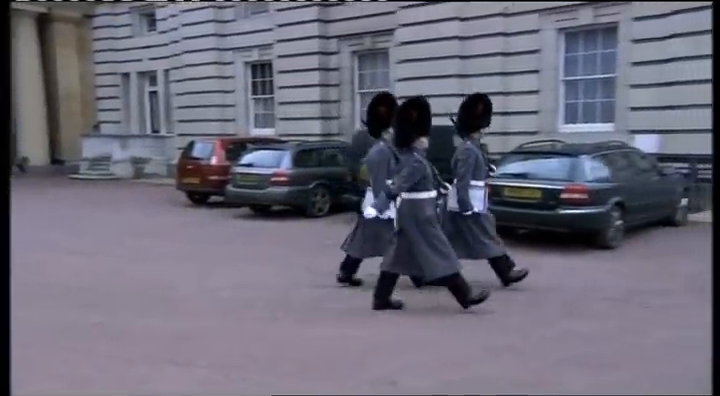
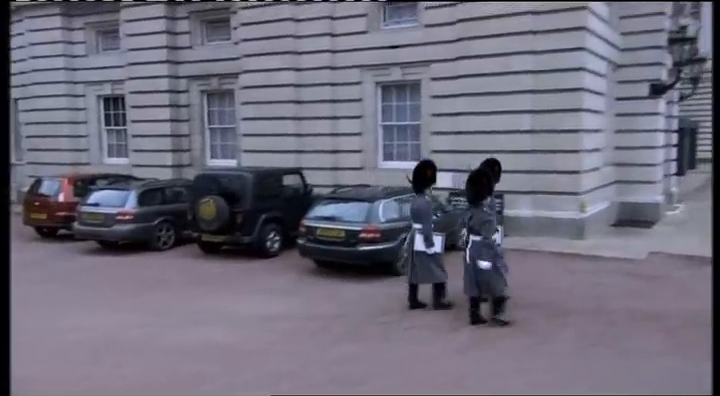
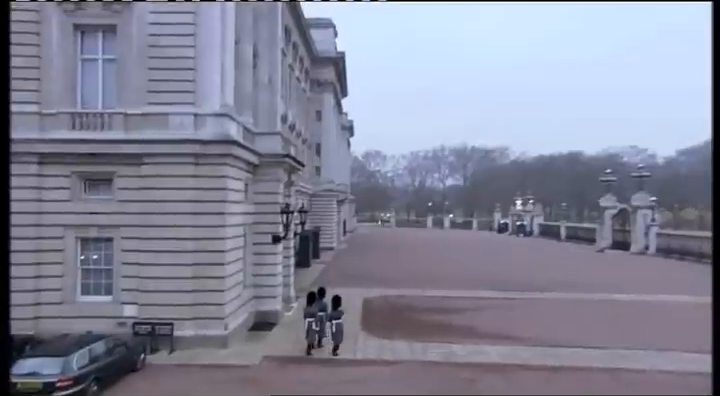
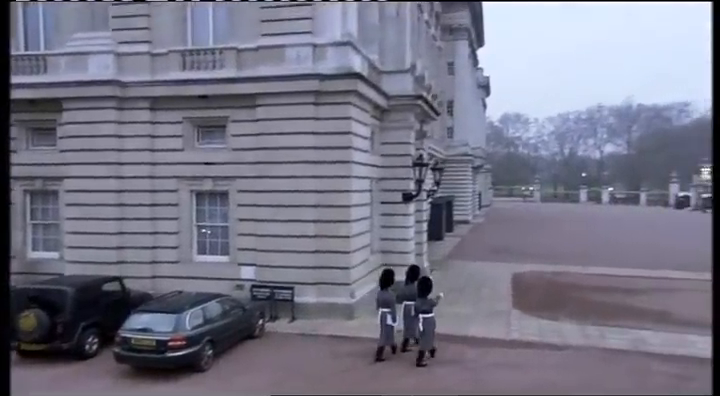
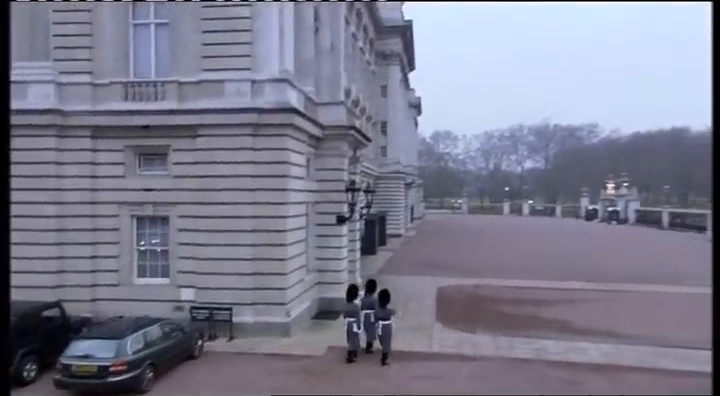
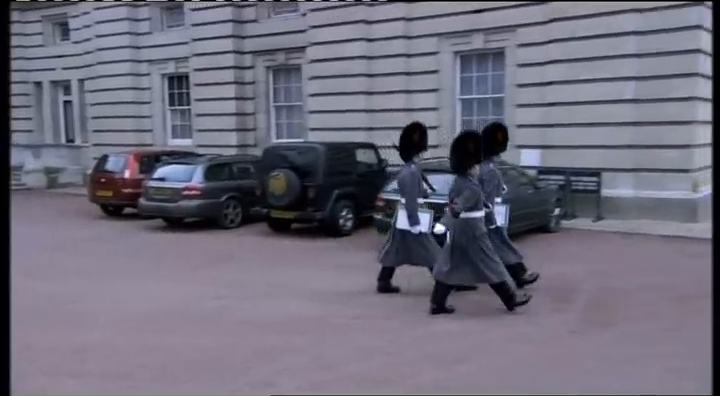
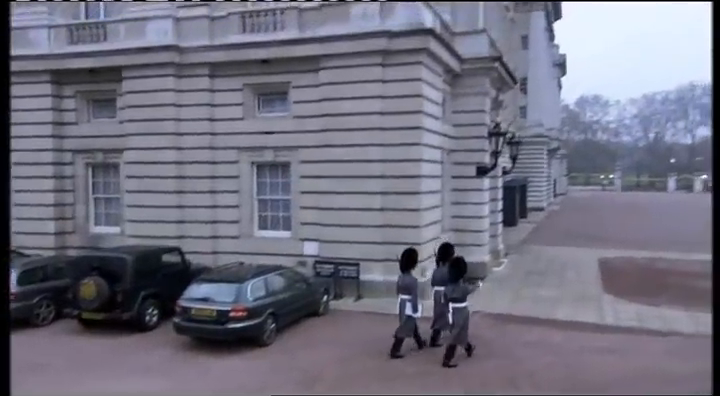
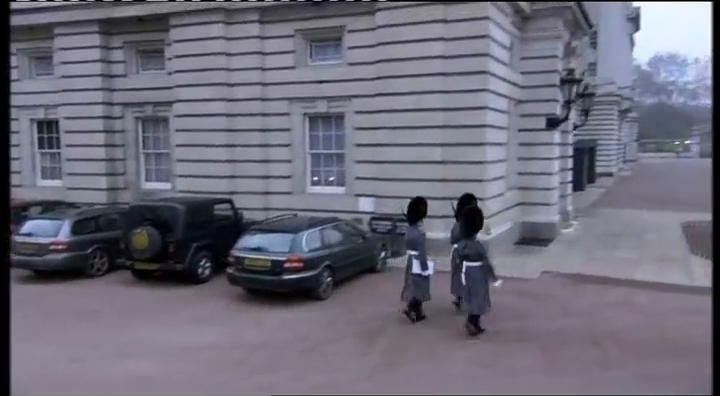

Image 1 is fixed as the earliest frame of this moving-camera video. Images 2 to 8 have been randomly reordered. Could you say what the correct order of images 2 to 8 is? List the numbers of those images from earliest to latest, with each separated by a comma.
6, 2, 8, 7, 4, 5, 3
